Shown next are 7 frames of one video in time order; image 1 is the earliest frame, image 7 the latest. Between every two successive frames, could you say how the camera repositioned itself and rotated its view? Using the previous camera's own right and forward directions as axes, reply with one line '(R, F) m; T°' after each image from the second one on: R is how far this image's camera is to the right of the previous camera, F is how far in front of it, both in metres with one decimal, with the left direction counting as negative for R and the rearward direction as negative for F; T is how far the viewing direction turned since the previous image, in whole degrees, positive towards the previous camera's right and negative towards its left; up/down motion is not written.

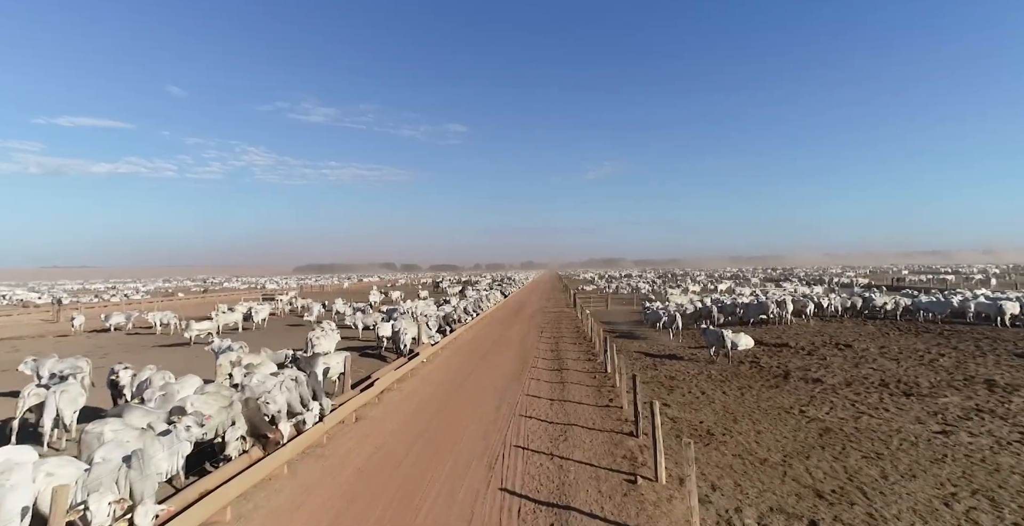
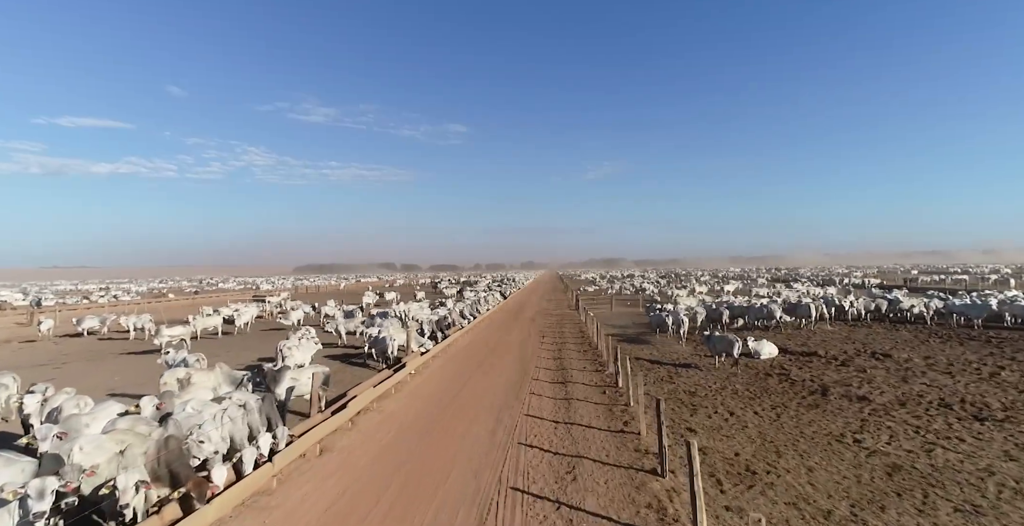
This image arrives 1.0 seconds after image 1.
(+0.1, +2.0) m; 0°
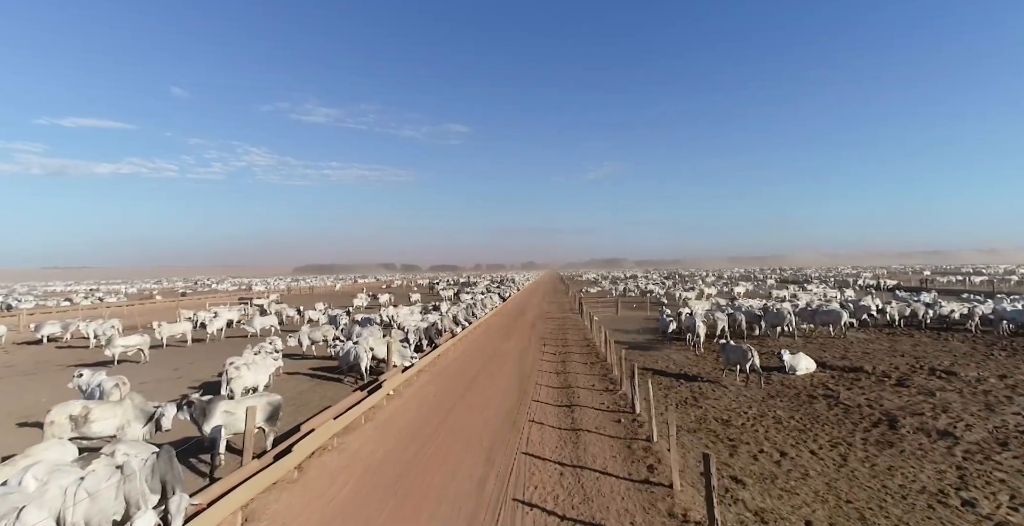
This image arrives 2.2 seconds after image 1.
(+0.1, +2.6) m; 0°
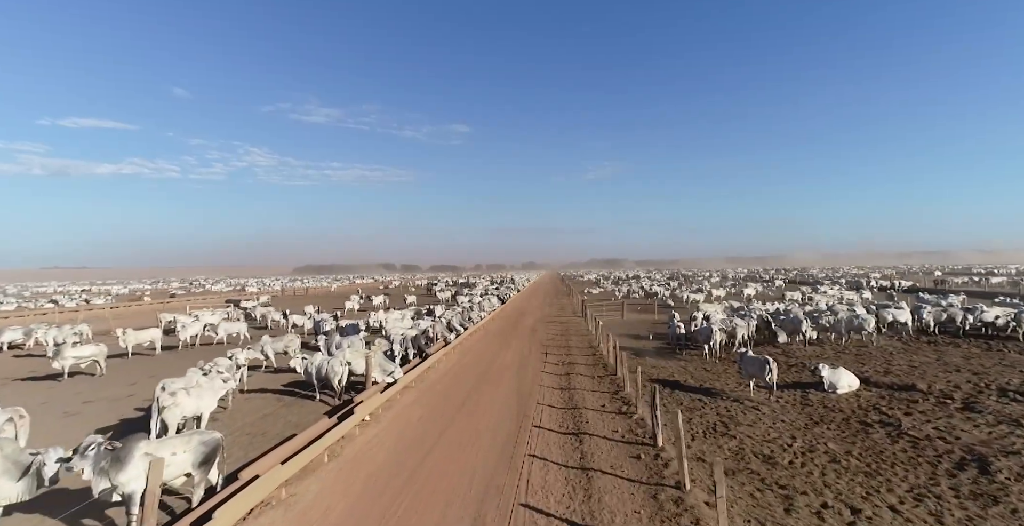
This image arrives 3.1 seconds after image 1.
(+0.1, +2.2) m; 0°
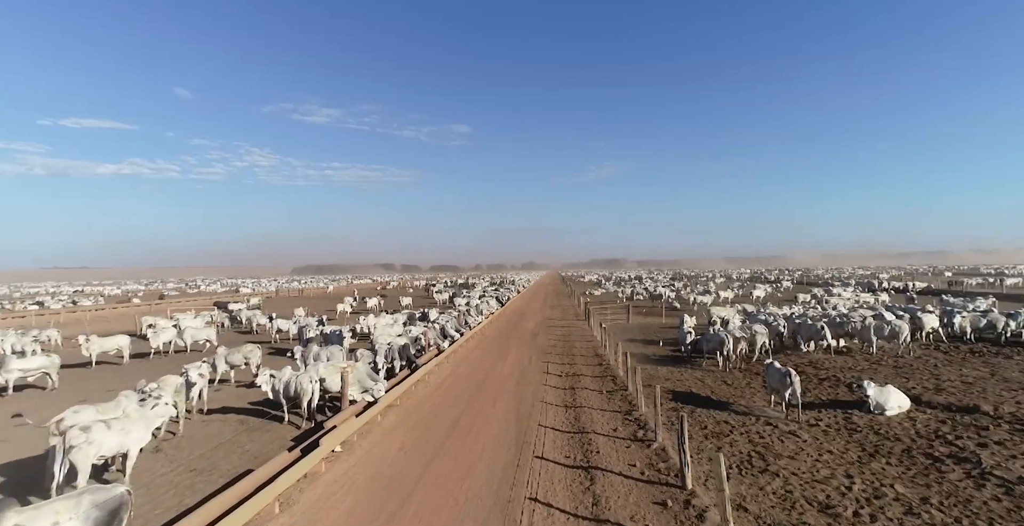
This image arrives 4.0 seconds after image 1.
(+0.1, +1.9) m; 0°
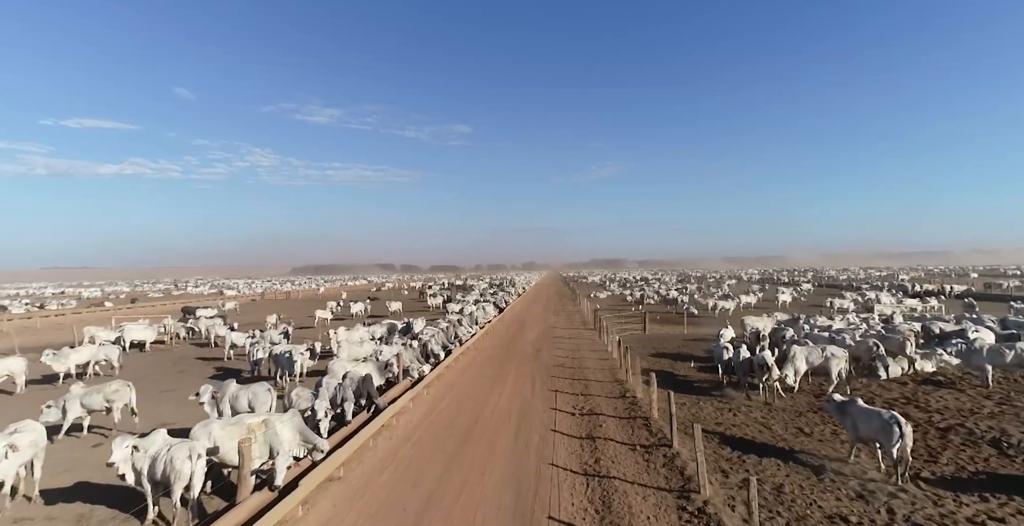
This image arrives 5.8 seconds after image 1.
(+0.1, +4.7) m; 0°
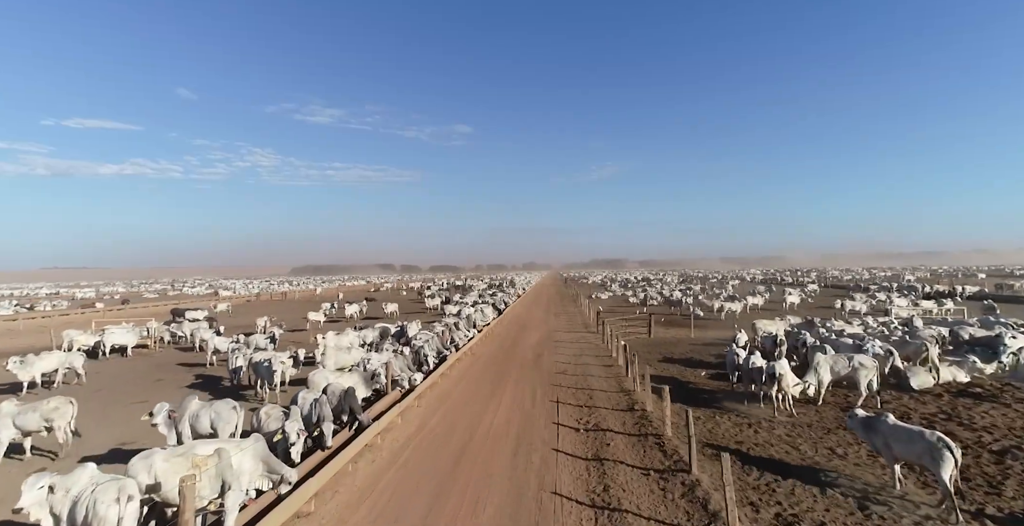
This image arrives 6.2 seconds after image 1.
(+0.1, +1.3) m; 0°
